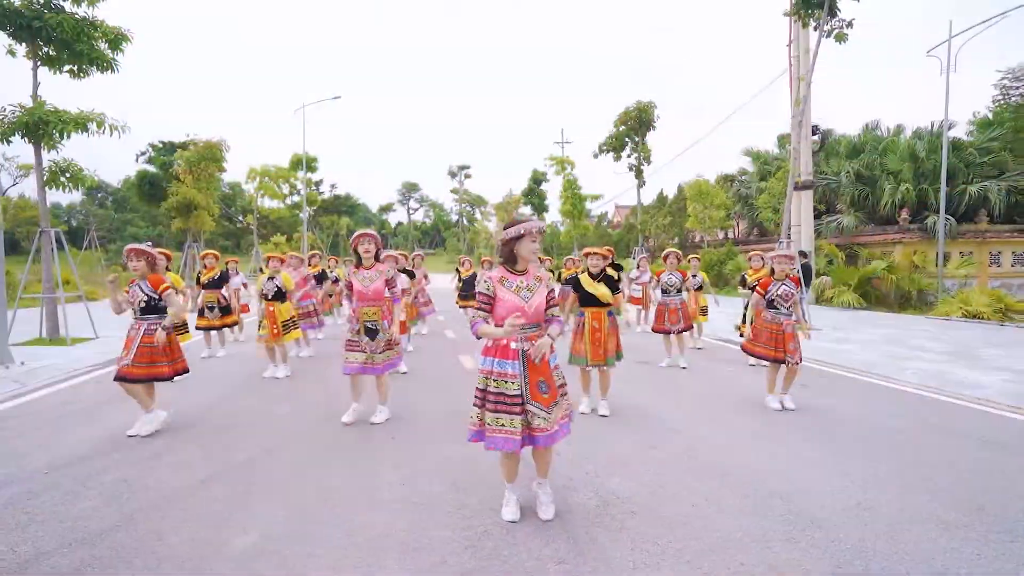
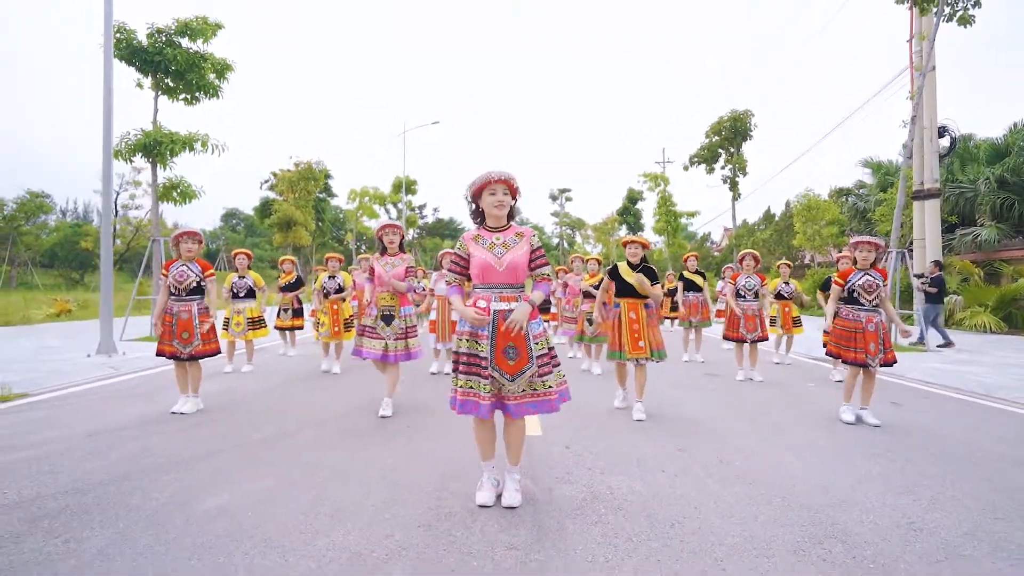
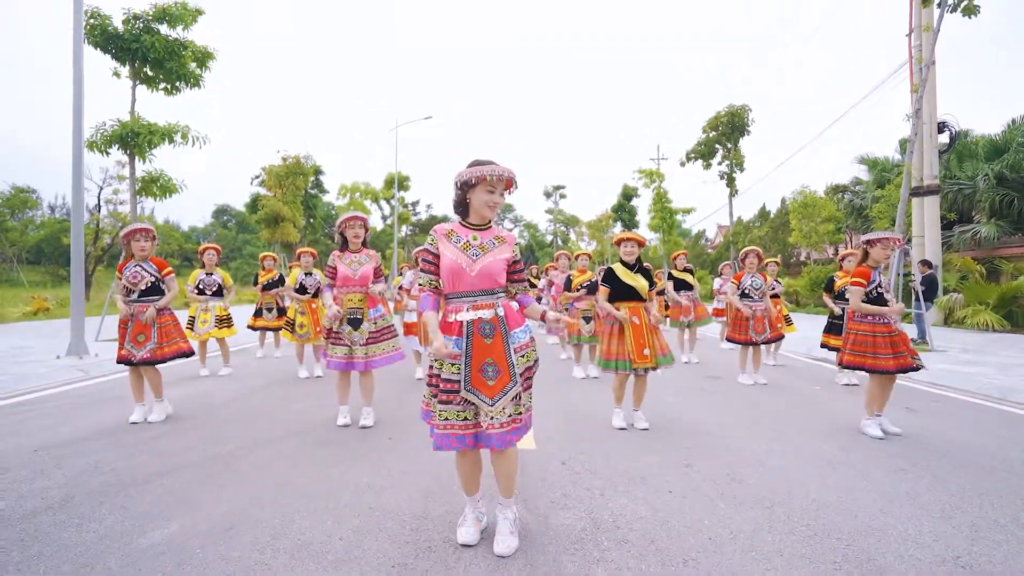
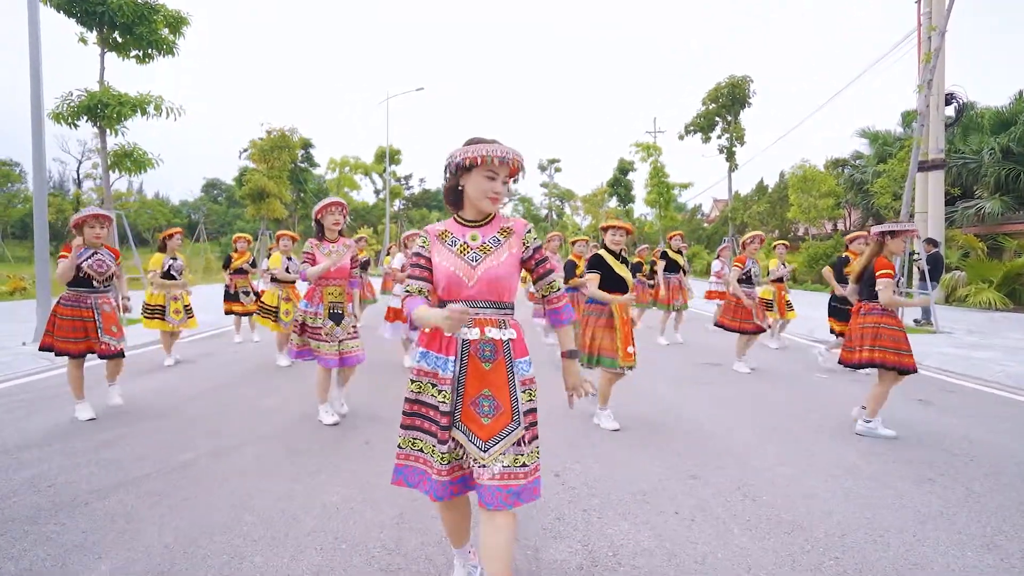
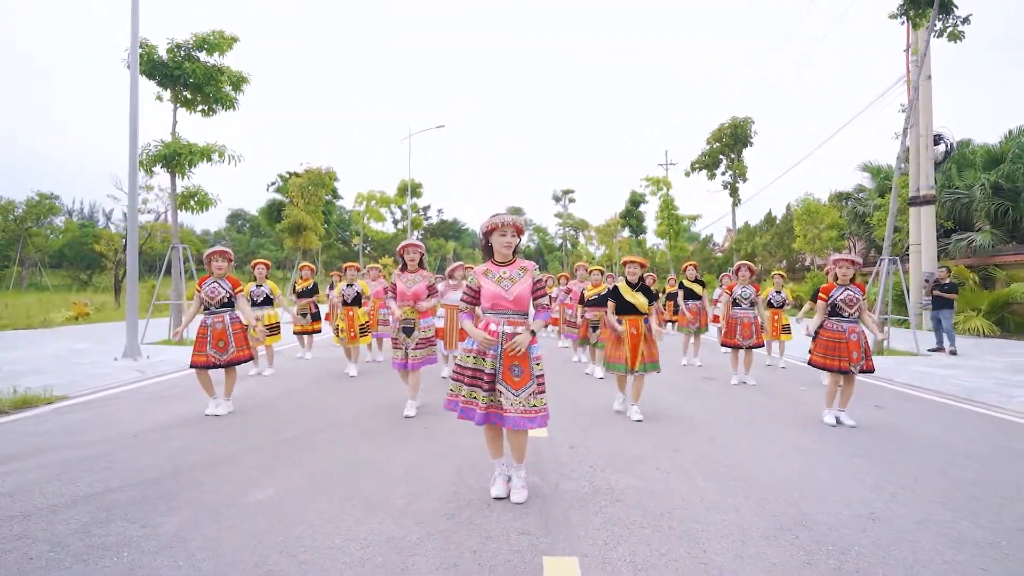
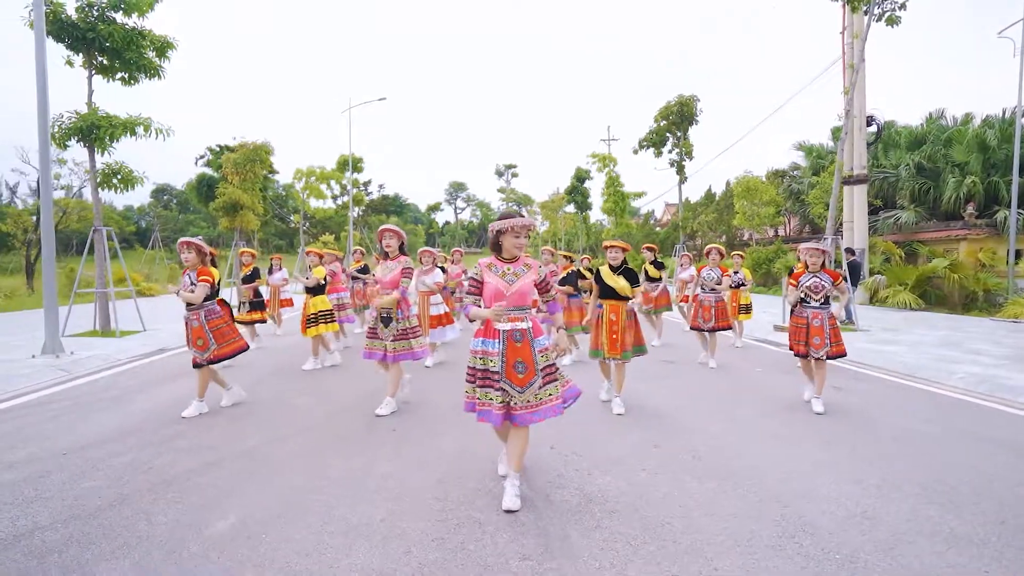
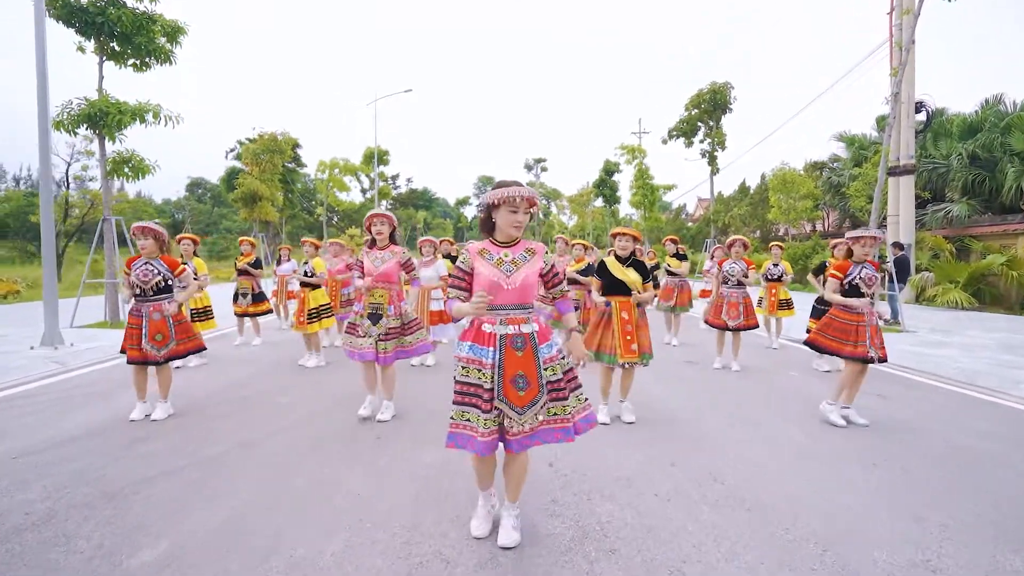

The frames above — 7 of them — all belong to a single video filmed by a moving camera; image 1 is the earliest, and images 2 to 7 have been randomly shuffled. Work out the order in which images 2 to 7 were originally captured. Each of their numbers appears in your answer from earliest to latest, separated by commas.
6, 7, 4, 3, 2, 5
